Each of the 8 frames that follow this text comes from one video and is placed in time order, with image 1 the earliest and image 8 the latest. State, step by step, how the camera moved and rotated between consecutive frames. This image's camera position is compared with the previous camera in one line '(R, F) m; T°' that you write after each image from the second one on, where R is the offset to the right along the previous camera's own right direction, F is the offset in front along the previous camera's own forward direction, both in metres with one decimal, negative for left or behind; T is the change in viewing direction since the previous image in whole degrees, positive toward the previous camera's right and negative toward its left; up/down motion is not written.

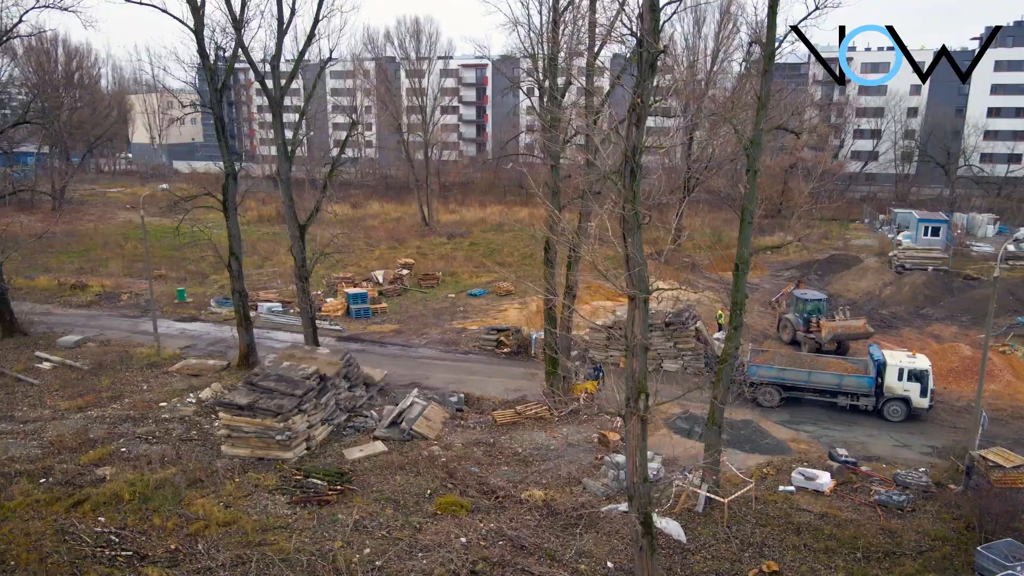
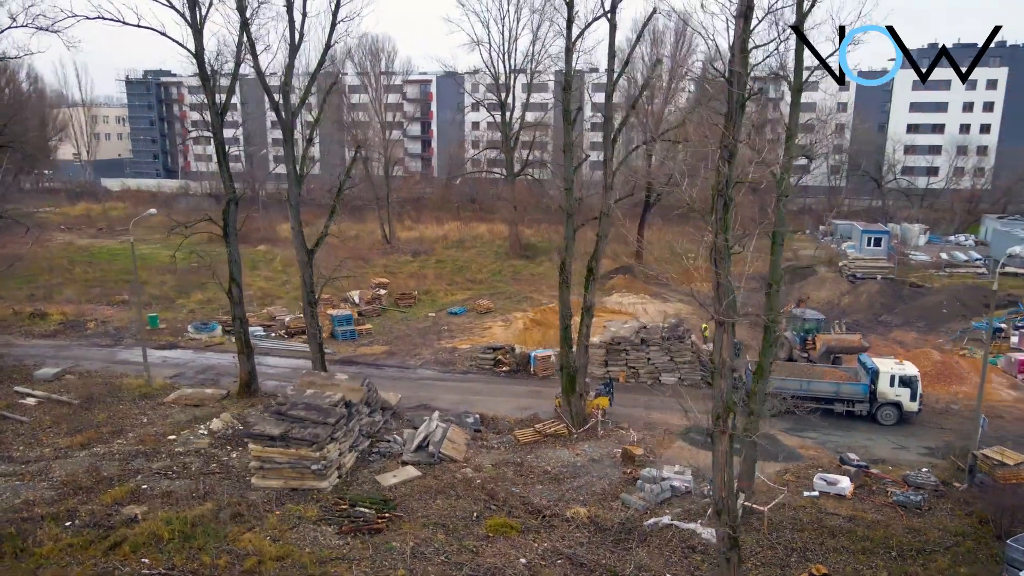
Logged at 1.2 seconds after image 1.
(-1.7, -0.2) m; +6°
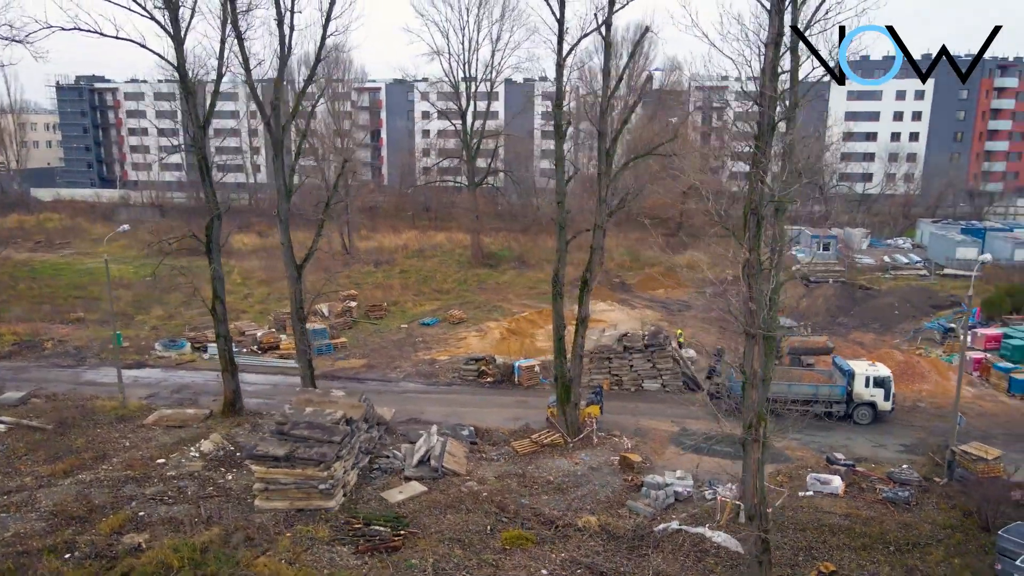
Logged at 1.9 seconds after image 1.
(-1.1, -0.1) m; +5°
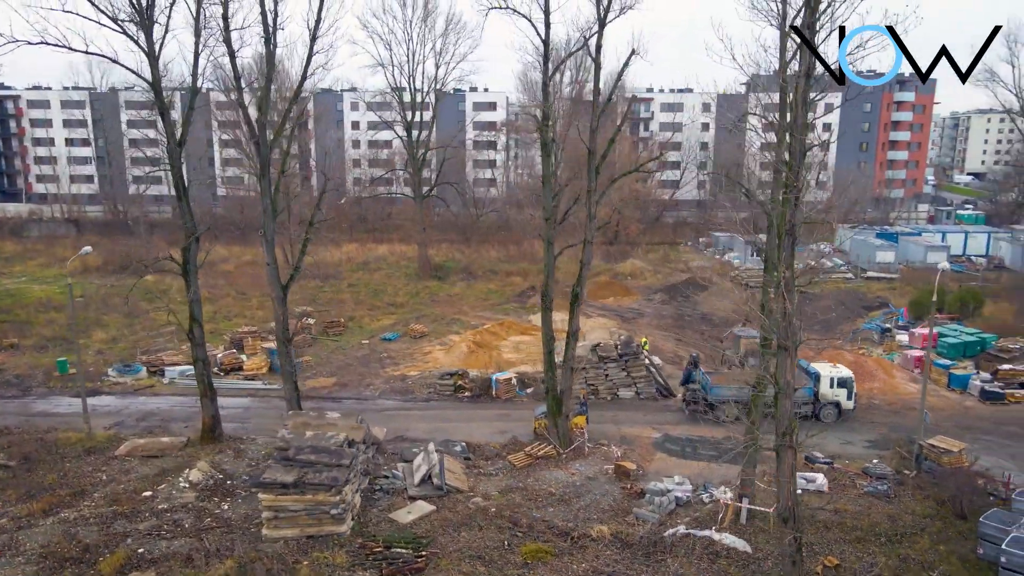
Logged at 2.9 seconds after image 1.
(-1.5, -0.1) m; +6°
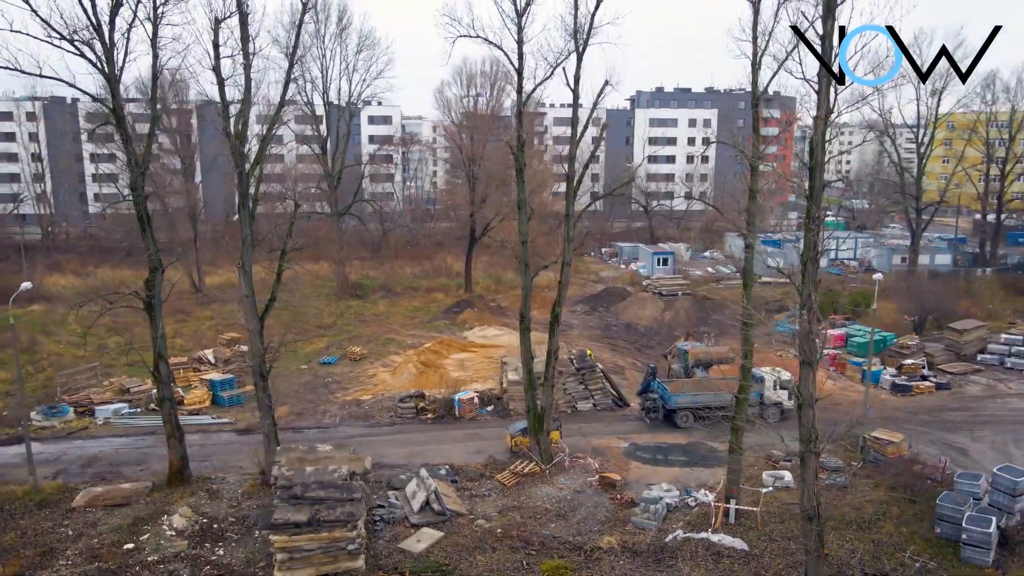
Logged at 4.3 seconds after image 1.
(-2.1, -0.1) m; +10°
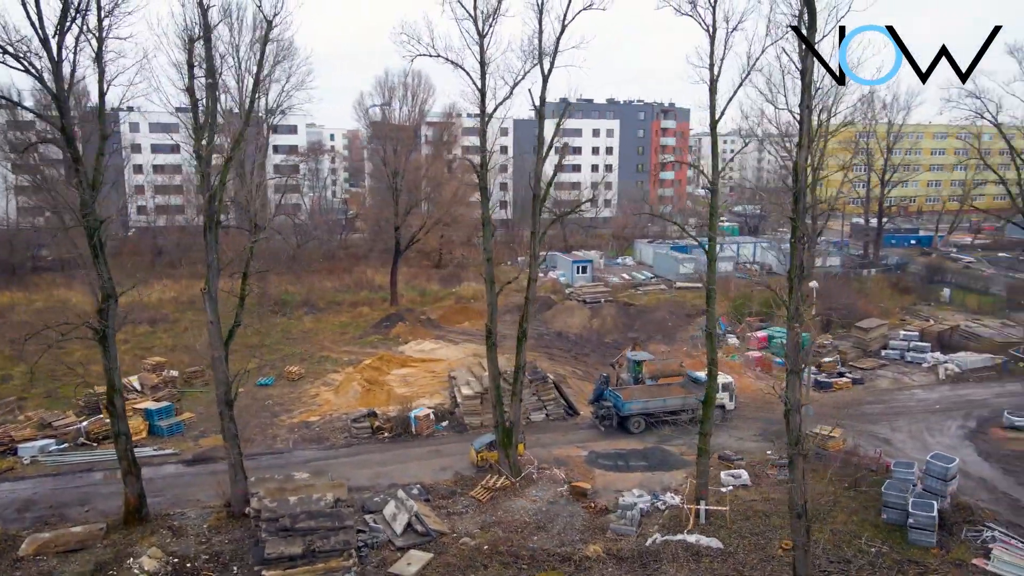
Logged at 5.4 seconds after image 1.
(-1.5, -0.1) m; +8°
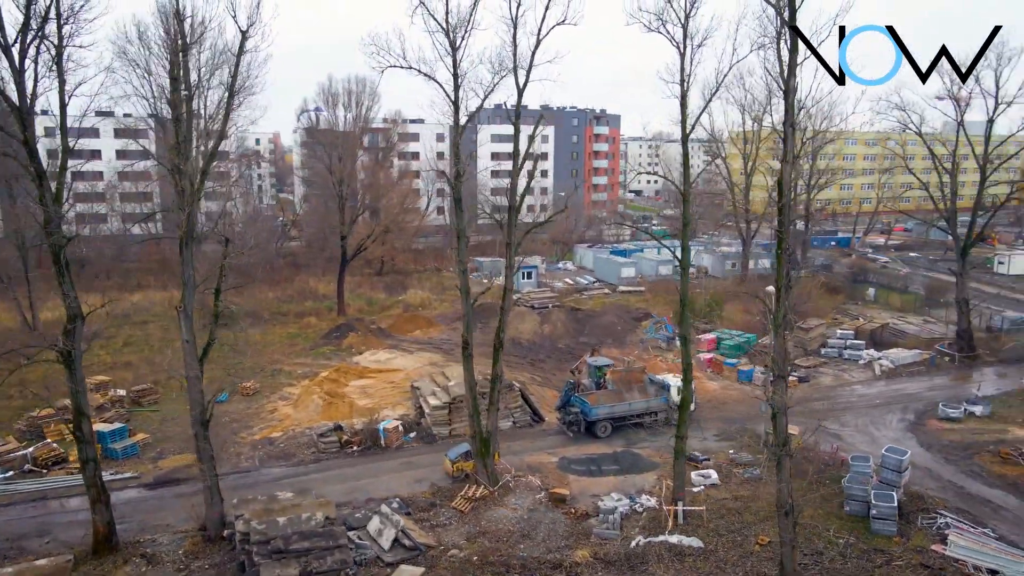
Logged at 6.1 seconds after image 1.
(-1.0, -0.1) m; +6°
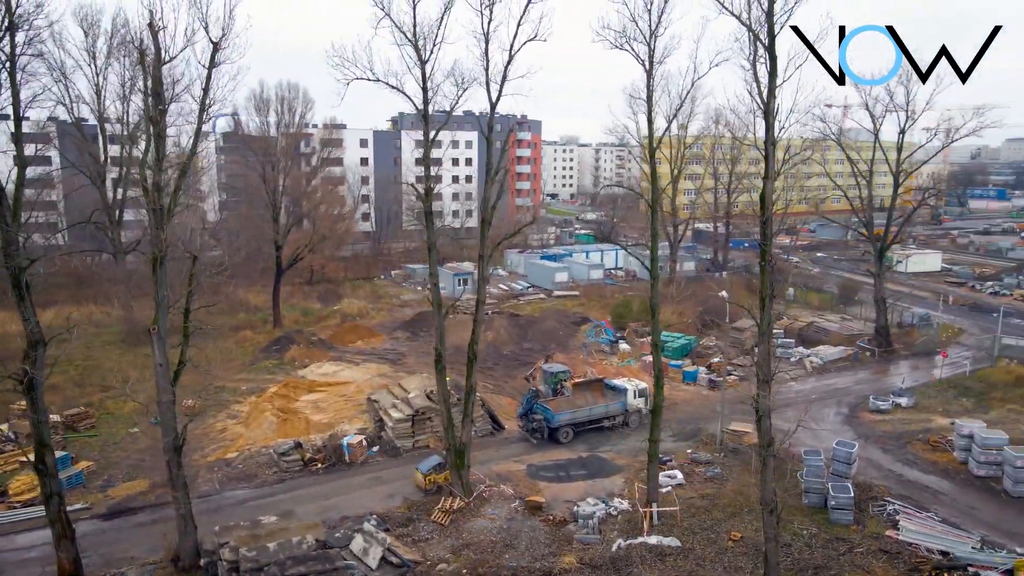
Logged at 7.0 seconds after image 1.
(-1.2, -0.1) m; +7°
